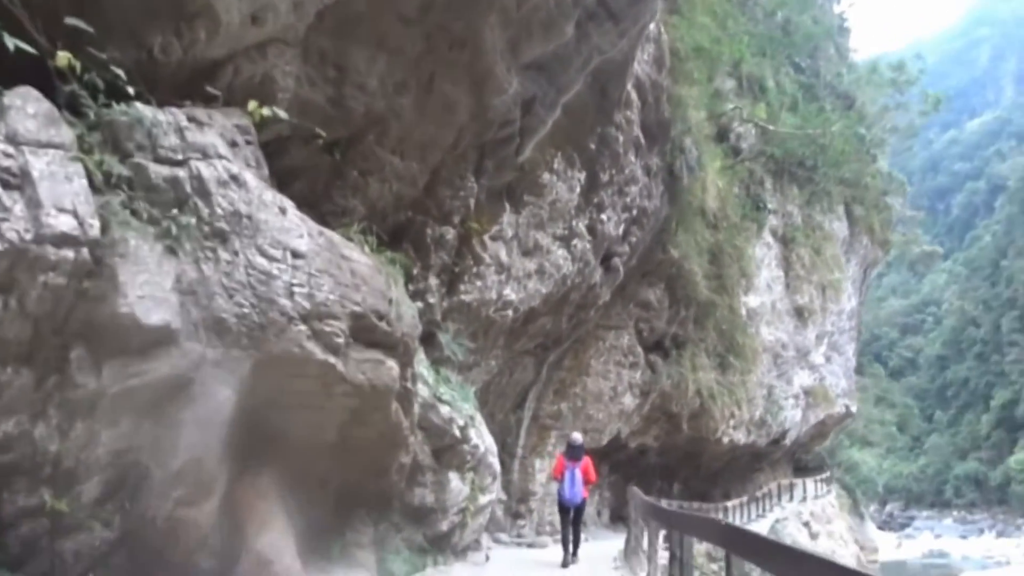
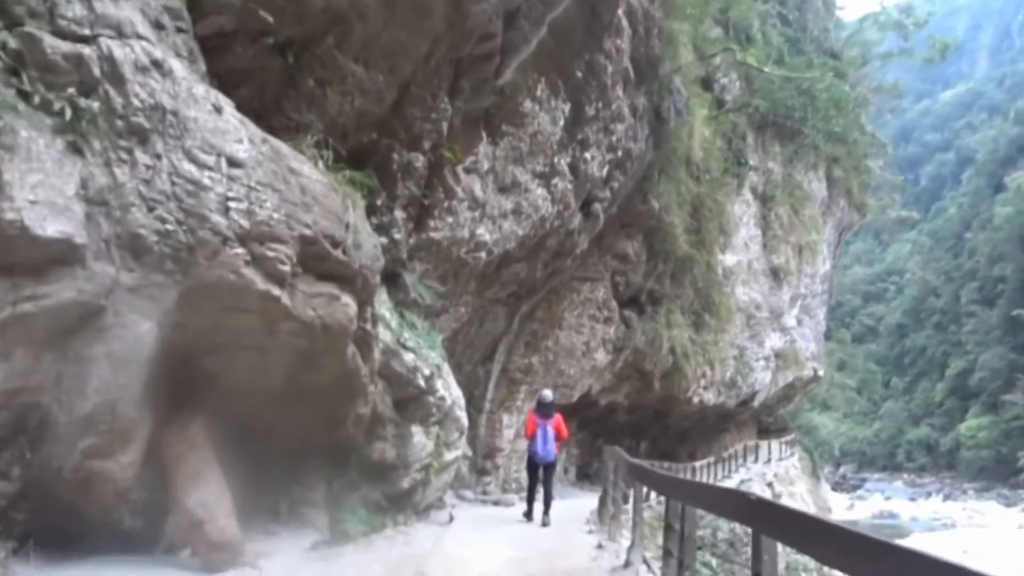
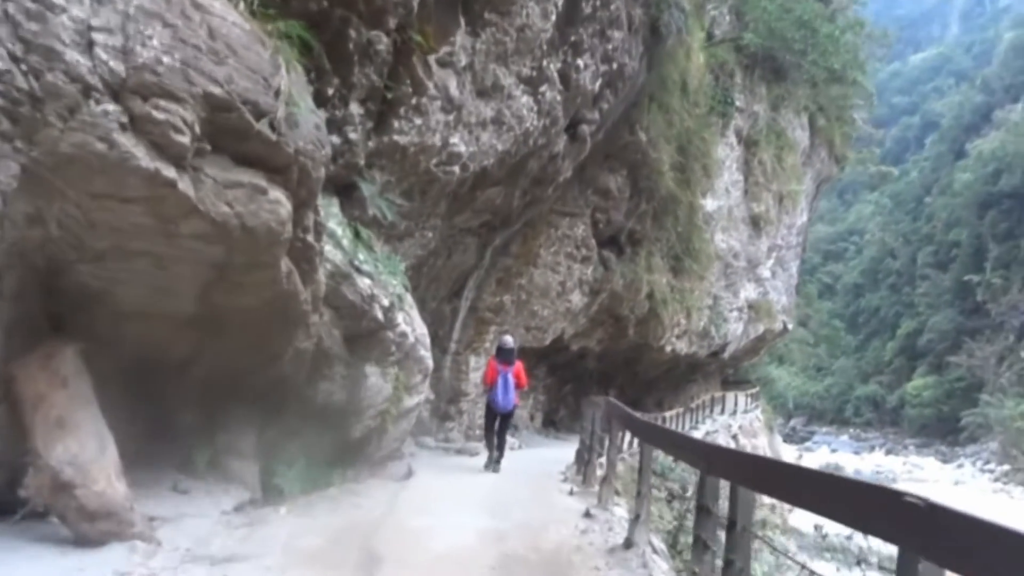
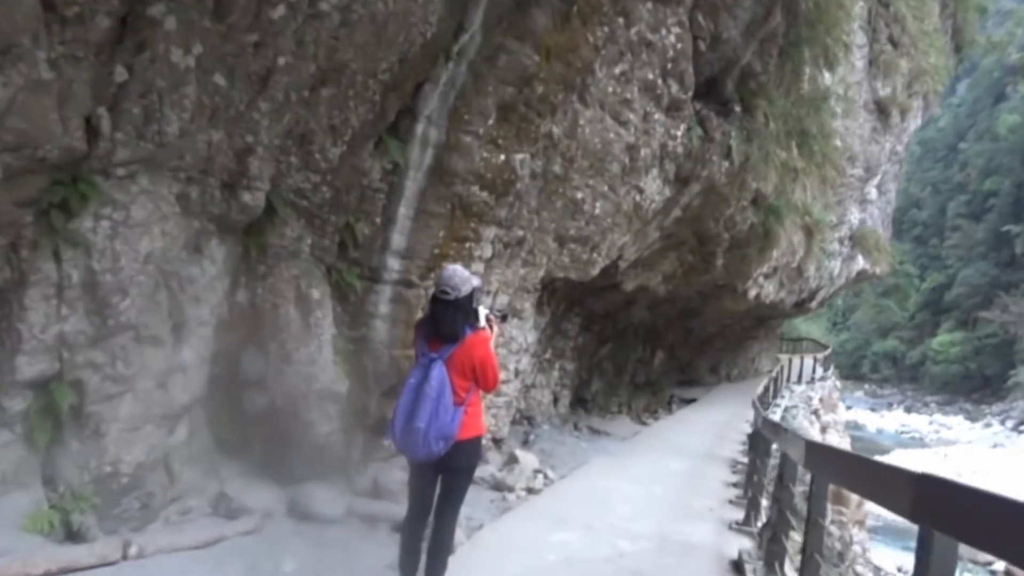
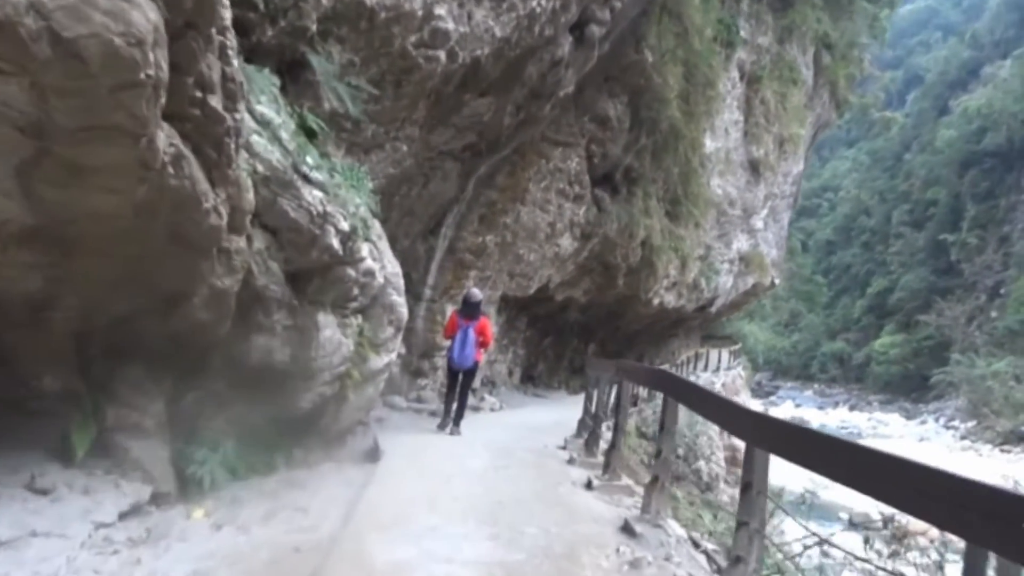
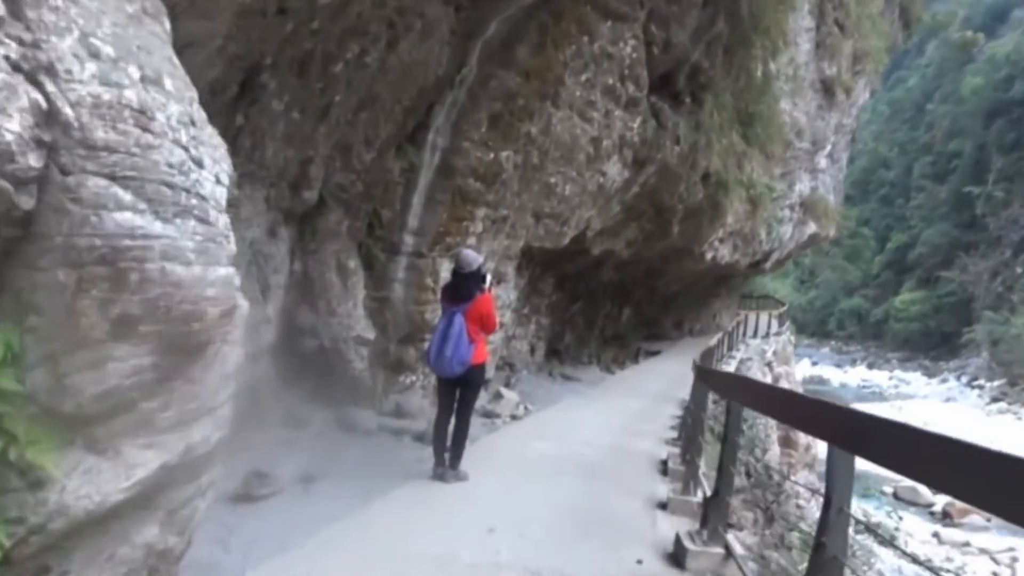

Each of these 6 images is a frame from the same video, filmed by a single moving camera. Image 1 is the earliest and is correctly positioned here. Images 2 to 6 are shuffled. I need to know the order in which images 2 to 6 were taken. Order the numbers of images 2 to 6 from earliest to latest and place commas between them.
2, 3, 5, 6, 4
